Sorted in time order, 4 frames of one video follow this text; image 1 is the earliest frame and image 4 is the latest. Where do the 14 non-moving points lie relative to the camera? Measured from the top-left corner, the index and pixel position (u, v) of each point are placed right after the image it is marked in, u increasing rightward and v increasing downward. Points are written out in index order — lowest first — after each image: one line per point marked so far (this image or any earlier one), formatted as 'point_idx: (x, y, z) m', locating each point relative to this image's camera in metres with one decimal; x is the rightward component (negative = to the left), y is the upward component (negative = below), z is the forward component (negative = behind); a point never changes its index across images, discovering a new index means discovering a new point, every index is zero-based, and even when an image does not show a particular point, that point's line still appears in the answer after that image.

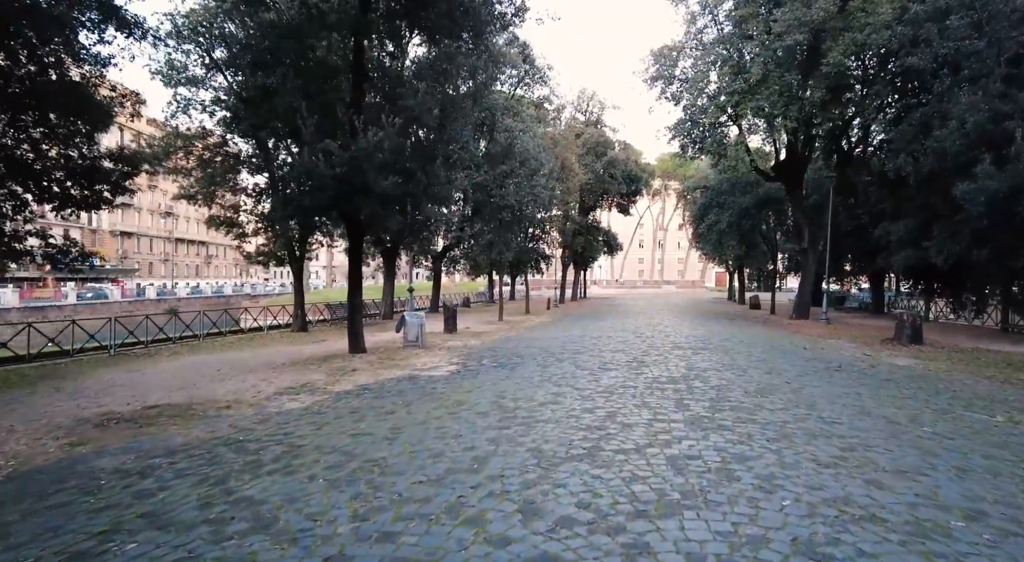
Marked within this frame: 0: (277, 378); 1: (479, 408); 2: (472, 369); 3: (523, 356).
0: (-4.4, -1.8, +11.2) m
1: (-0.4, -1.6, +7.4) m
2: (-0.8, -1.7, +11.5) m
3: (+0.2, -1.7, +13.0) m
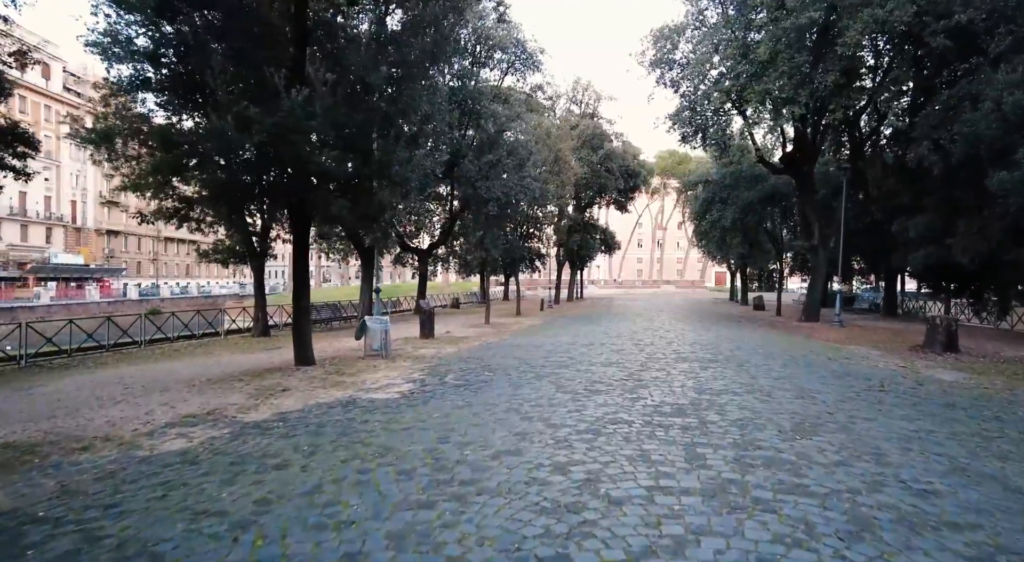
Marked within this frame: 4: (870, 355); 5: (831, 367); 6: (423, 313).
0: (-4.9, -1.8, +9.0) m
1: (-0.9, -1.6, +5.2) m
2: (-1.3, -1.7, +9.3) m
3: (-0.3, -1.6, +10.8) m
4: (+9.2, -1.9, +15.3) m
5: (+6.3, -1.7, +11.7) m
6: (-2.9, -1.0, +19.2) m
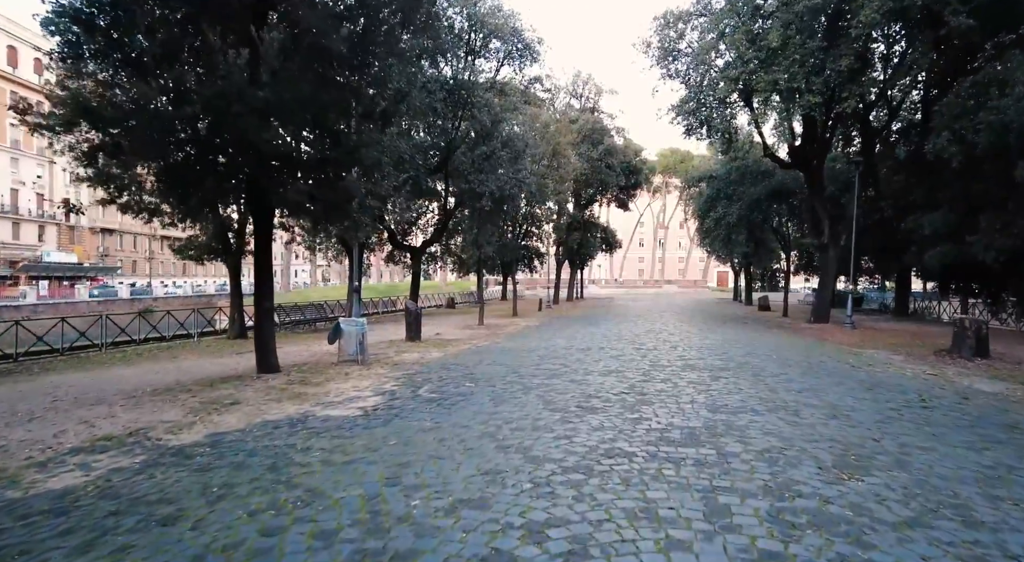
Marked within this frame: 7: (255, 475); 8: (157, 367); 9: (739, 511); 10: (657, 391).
0: (-5.2, -1.8, +7.7) m
1: (-1.2, -1.6, +4.0) m
2: (-1.5, -1.7, +8.0) m
3: (-0.5, -1.6, +9.6) m
4: (+9.0, -1.9, +14.0) m
5: (+6.0, -1.7, +10.4) m
6: (-3.1, -1.0, +17.9) m
7: (-2.1, -1.6, +5.1) m
8: (-7.7, -1.9, +12.8) m
9: (+1.5, -1.5, +3.9) m
10: (+2.0, -1.5, +8.2) m
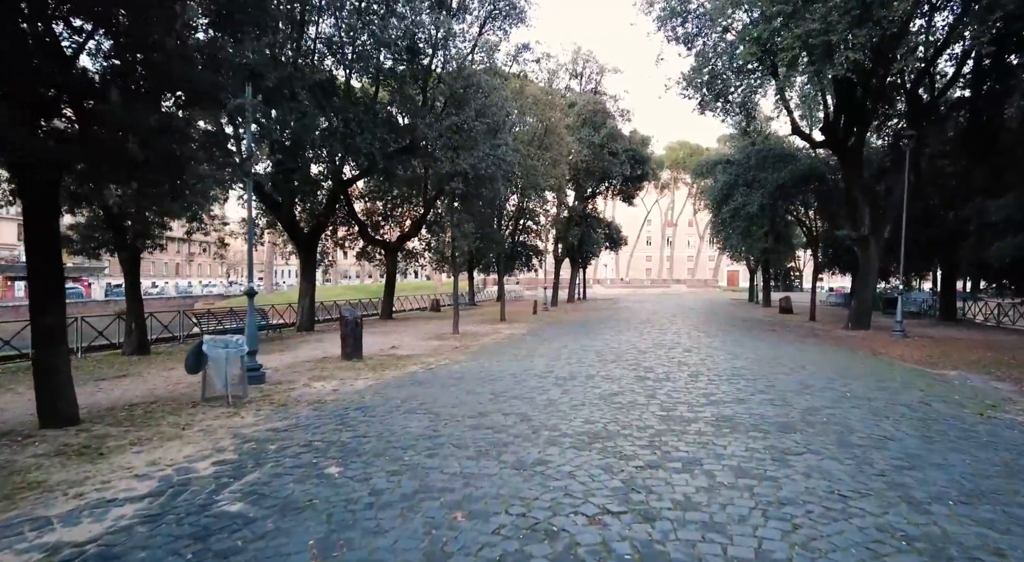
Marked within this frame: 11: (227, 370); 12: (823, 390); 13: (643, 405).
0: (-6.1, -1.8, +3.6) m
1: (-2.1, -1.6, -0.2) m
2: (-2.4, -1.7, +3.8) m
3: (-1.4, -1.6, +5.4) m
4: (+8.1, -1.8, +9.7) m
5: (+5.2, -1.6, +6.2) m
6: (-3.9, -1.0, +13.7) m
7: (-3.1, -1.6, +0.9) m
8: (-8.5, -1.9, +8.7) m
9: (+0.5, -1.5, -0.3) m
10: (+1.1, -1.5, +4.0) m
11: (-4.2, -1.3, +8.9) m
12: (+4.6, -1.6, +8.7) m
13: (+1.6, -1.5, +7.4) m
